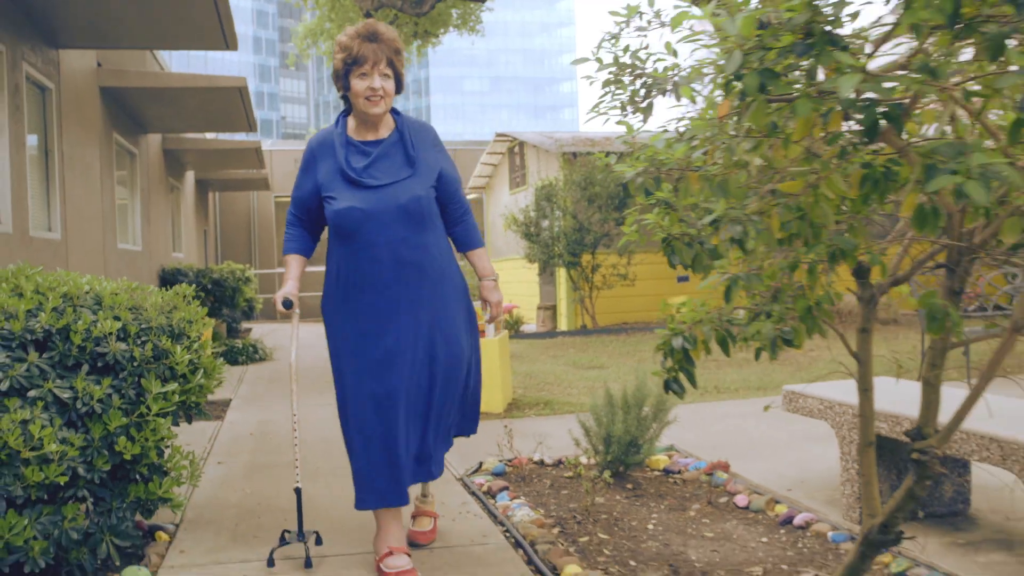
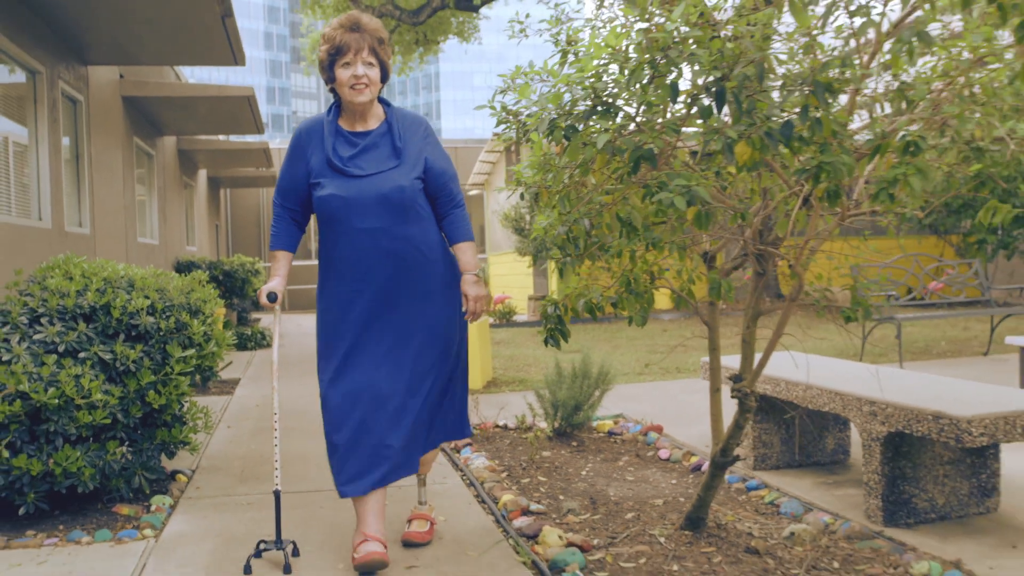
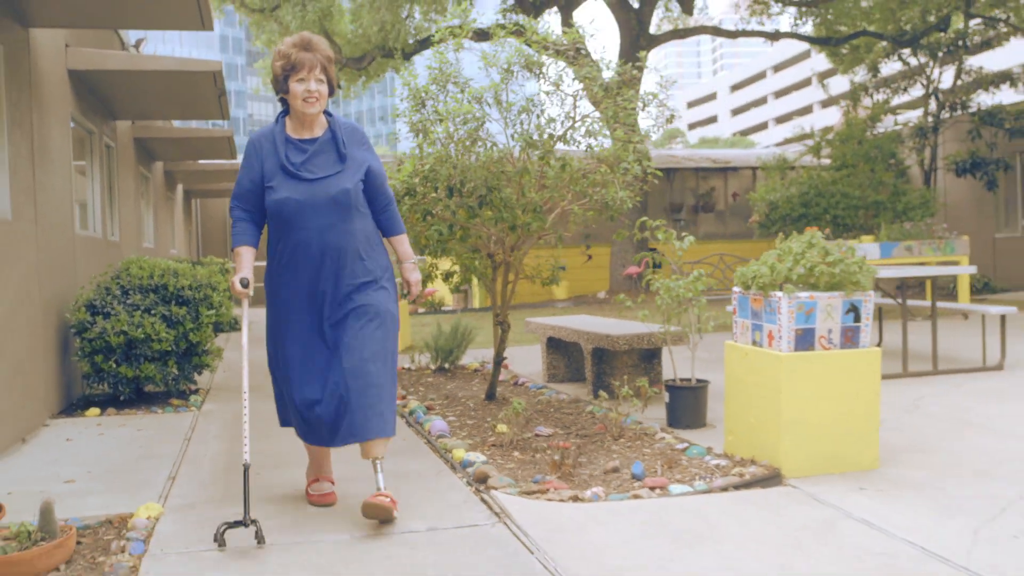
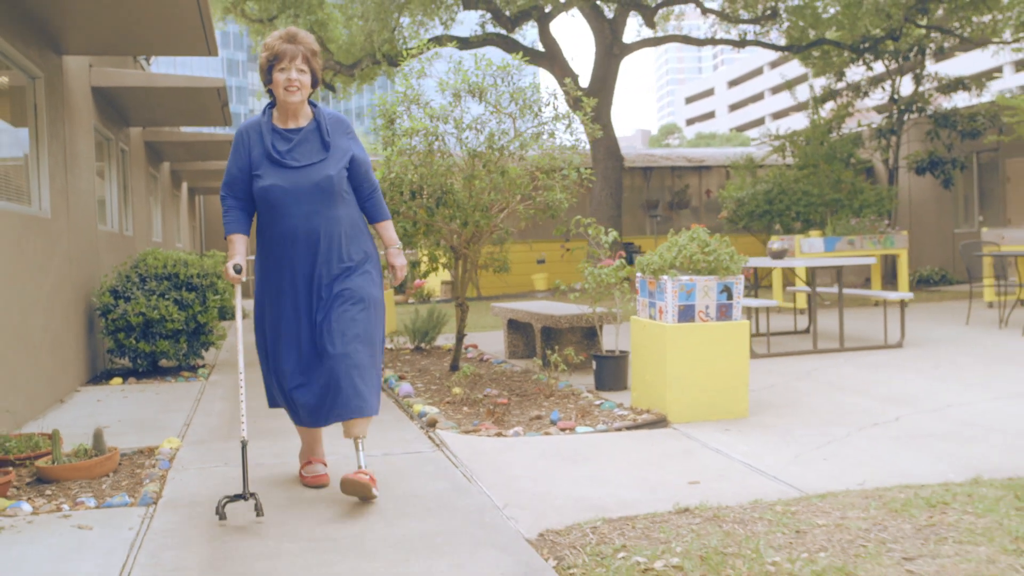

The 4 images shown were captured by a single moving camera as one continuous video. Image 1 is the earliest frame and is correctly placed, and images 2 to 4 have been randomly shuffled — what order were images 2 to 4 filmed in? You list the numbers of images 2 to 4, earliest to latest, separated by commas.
2, 3, 4
